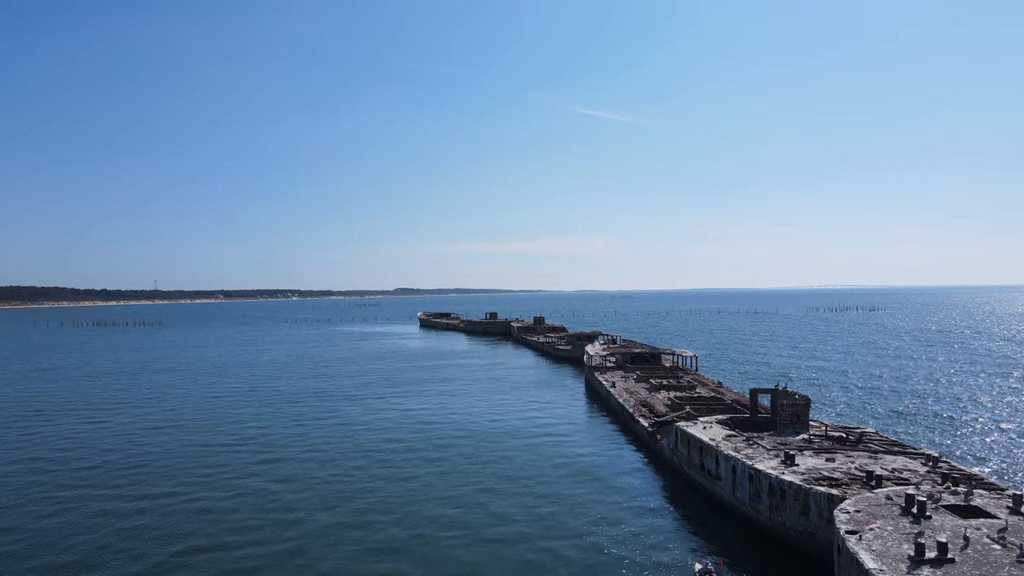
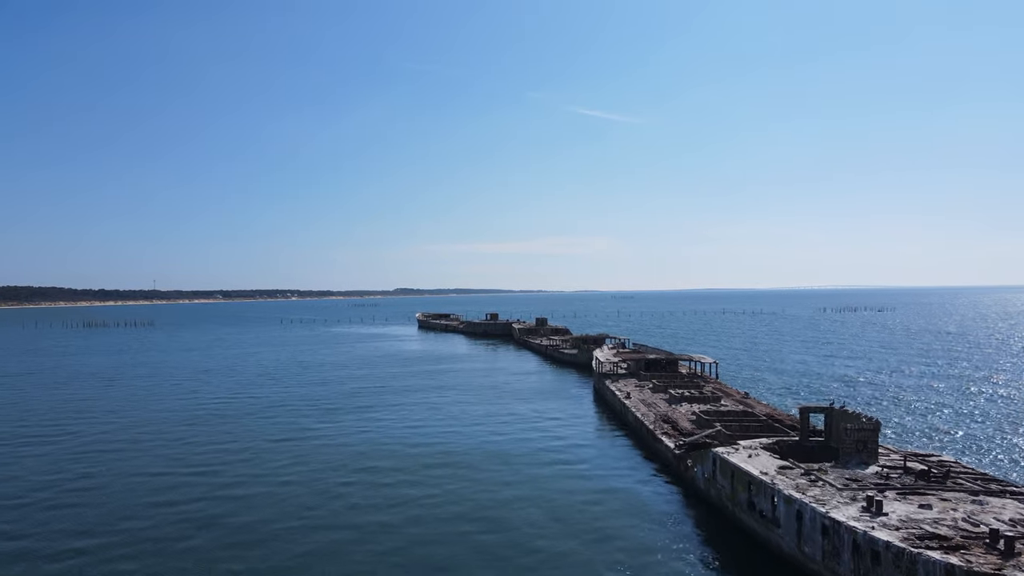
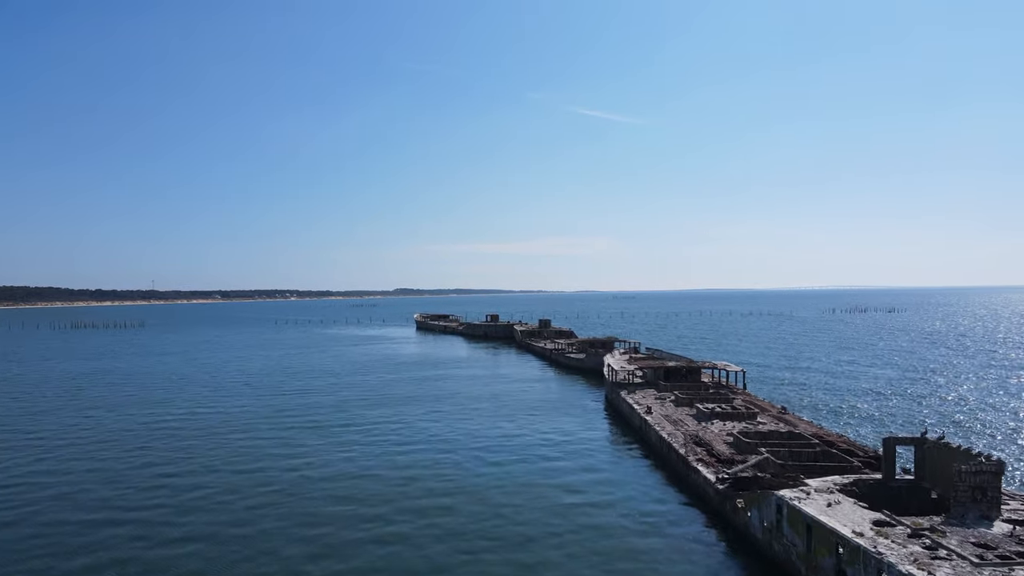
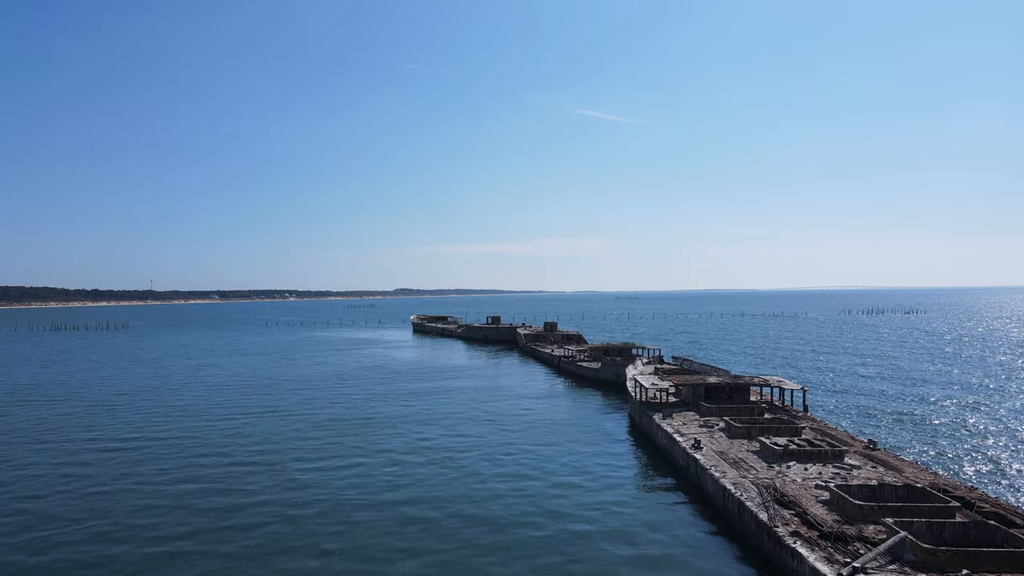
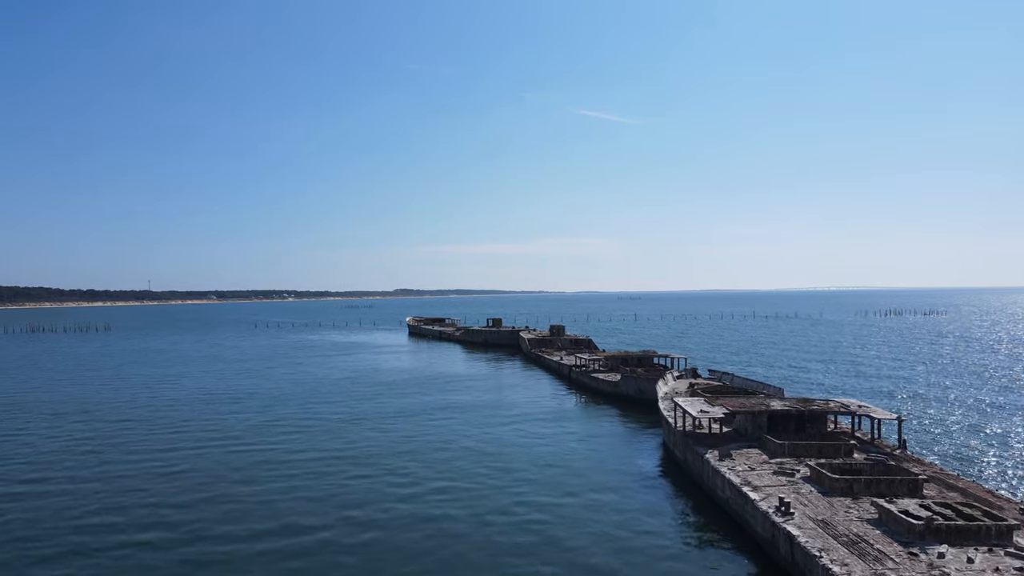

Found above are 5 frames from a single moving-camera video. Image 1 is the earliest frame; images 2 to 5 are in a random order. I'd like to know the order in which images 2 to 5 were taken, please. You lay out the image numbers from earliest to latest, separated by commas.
2, 3, 4, 5
